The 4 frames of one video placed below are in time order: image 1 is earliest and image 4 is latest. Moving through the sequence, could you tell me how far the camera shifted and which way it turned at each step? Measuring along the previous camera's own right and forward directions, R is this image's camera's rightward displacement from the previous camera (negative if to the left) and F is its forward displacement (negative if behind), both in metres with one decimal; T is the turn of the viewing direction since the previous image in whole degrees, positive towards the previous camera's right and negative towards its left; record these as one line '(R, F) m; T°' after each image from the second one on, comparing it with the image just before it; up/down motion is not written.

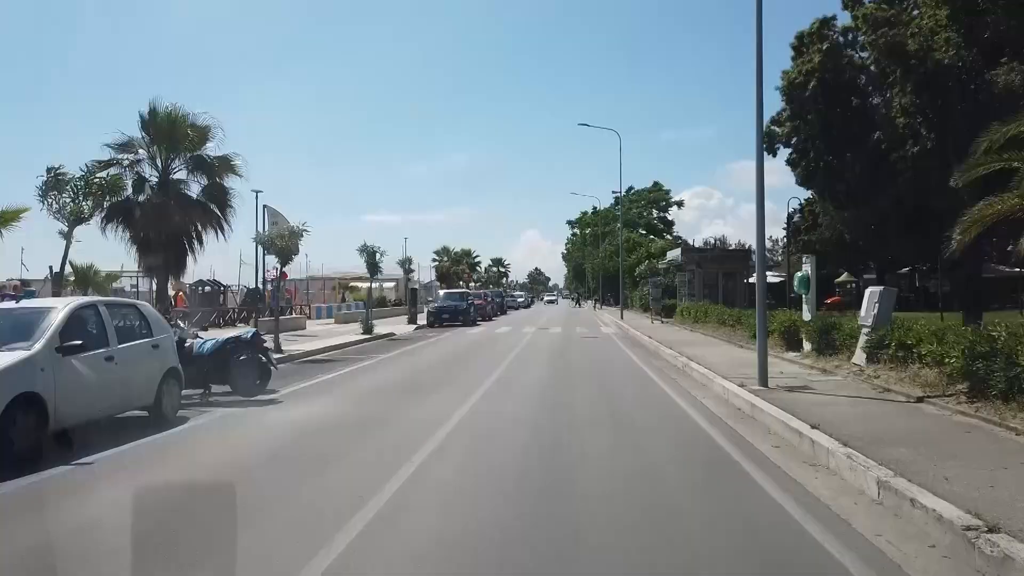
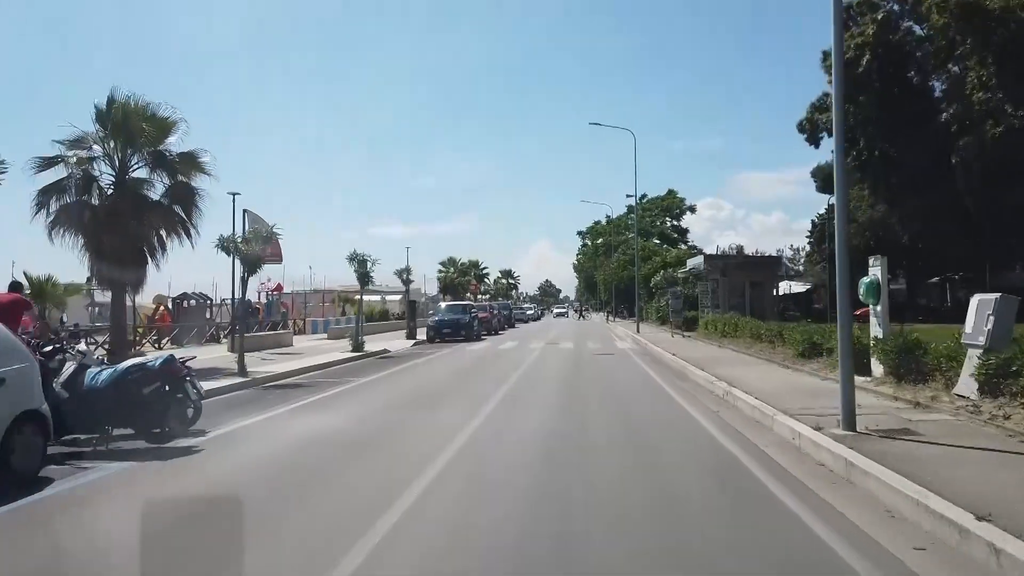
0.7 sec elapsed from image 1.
(+0.1, +2.4) m; -1°
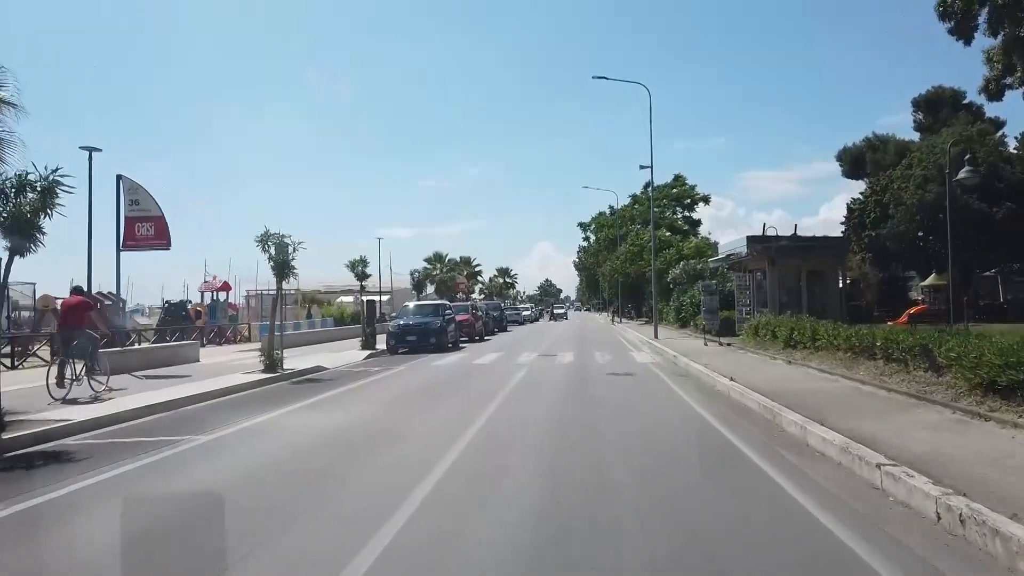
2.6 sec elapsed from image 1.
(+0.5, +6.3) m; 0°
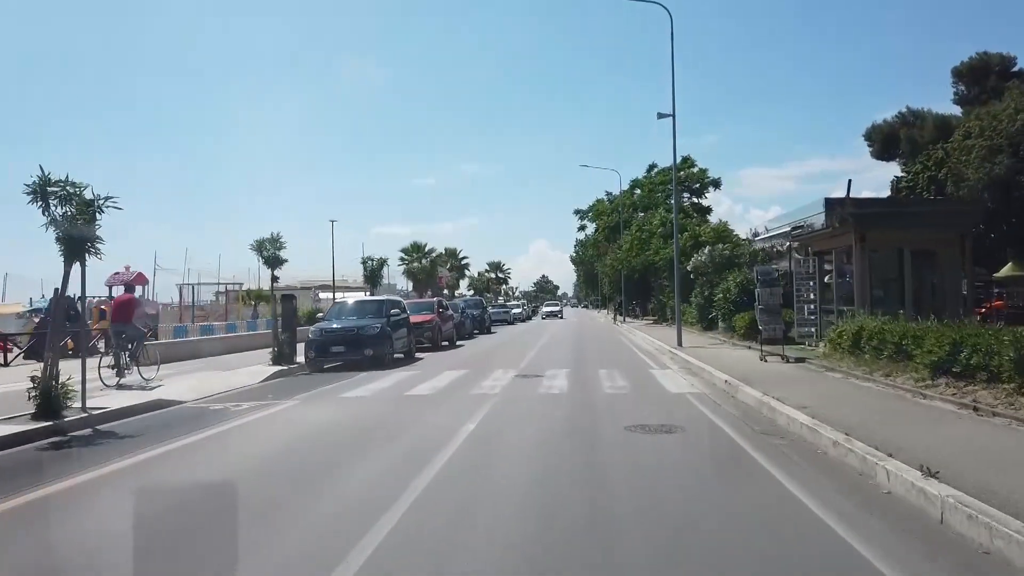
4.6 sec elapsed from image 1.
(+0.5, +6.4) m; 0°
